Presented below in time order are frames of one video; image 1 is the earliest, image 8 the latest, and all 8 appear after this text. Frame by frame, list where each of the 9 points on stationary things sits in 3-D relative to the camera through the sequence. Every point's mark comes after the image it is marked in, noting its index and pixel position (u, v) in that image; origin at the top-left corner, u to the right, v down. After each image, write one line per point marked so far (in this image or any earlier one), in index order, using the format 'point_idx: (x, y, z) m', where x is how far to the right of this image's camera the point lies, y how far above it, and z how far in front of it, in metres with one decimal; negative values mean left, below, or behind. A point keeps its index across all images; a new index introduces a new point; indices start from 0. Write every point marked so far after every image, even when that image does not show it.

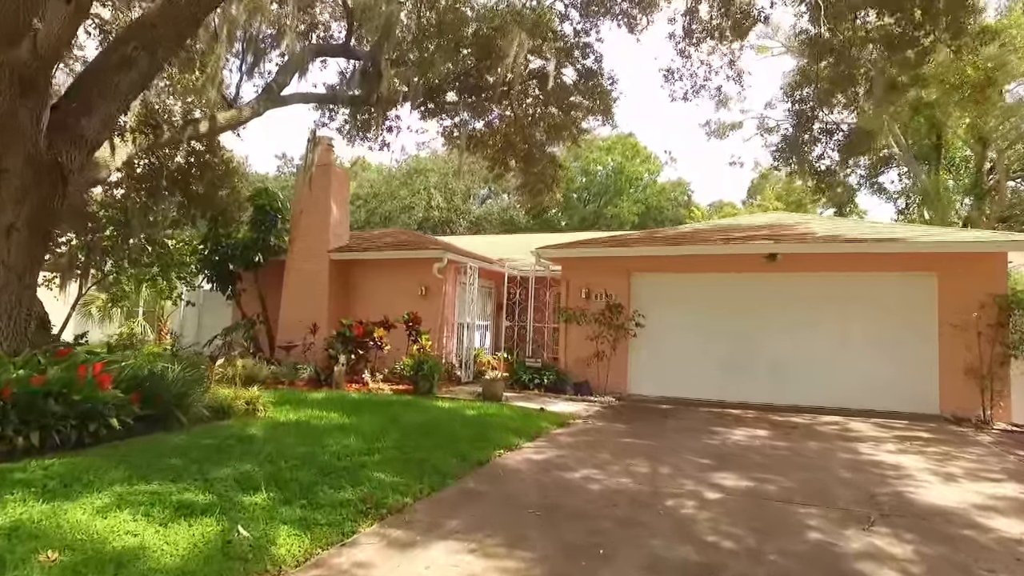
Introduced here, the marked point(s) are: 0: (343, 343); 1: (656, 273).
0: (-2.7, -0.8, +11.0) m
1: (+2.5, +0.3, +11.9) m
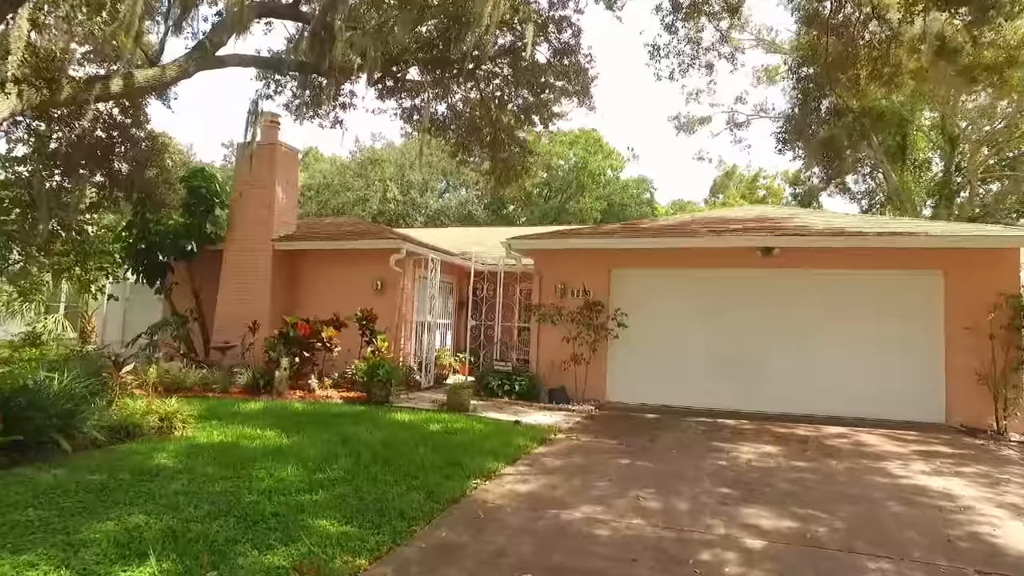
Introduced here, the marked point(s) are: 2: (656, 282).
0: (-3.1, -0.7, +9.6) m
1: (+2.0, +0.3, +10.9) m
2: (+2.3, +0.1, +10.8) m
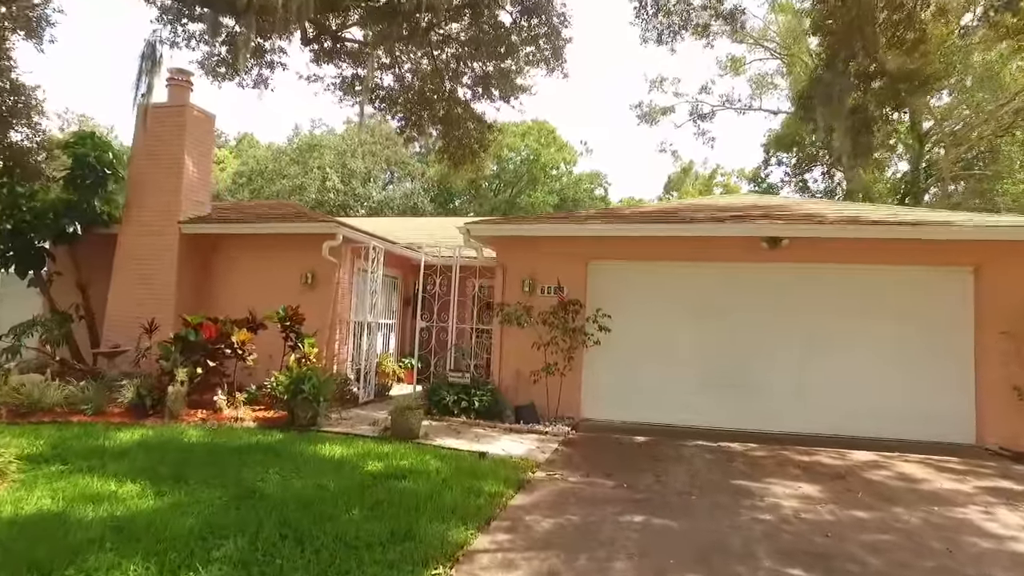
0: (-3.5, -0.7, +7.5) m
1: (+1.5, +0.4, +9.2) m
2: (+1.7, +0.1, +9.2) m
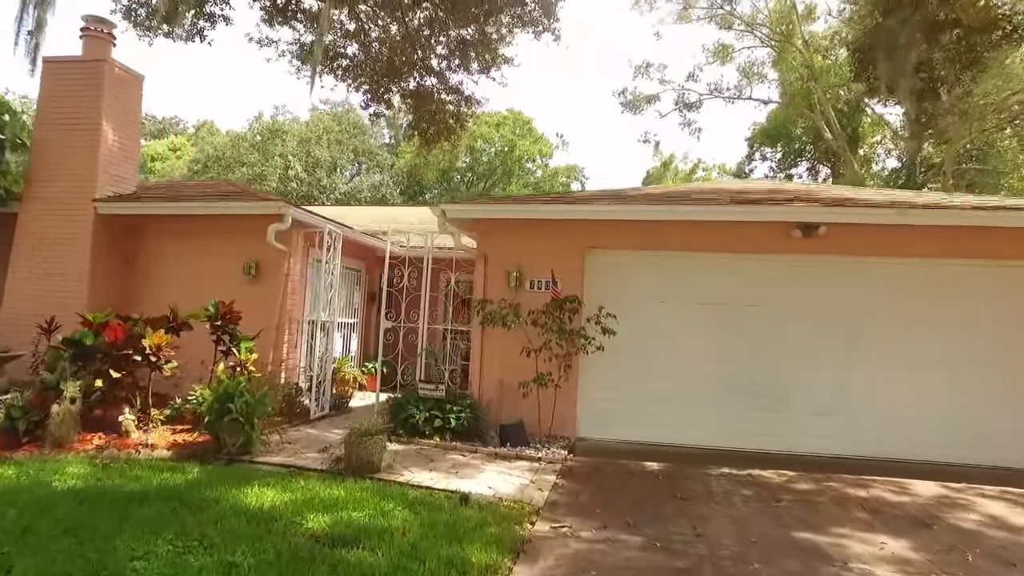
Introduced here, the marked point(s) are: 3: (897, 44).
0: (-3.6, -0.6, +5.9) m
1: (+1.3, +0.4, +7.8) m
2: (+1.5, +0.2, +7.8) m
3: (+3.2, +2.0, +5.9) m
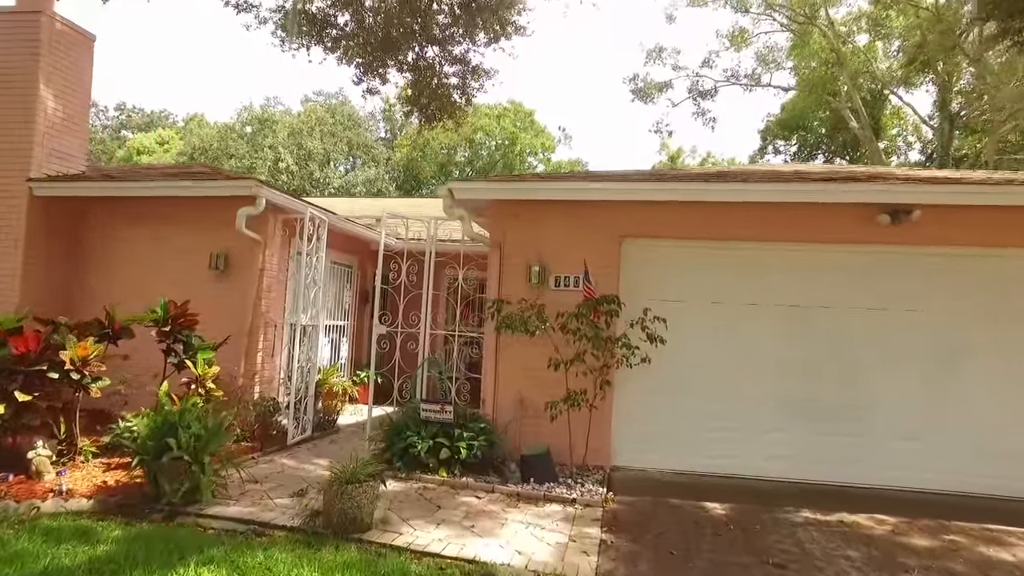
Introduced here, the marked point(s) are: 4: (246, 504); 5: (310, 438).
0: (-3.4, -0.5, +4.5) m
1: (+1.5, +0.4, +6.4) m
2: (+1.7, +0.2, +6.4) m
3: (+3.4, +2.1, +4.6) m
4: (-1.7, -1.4, +4.4) m
5: (-2.1, -1.5, +7.2) m
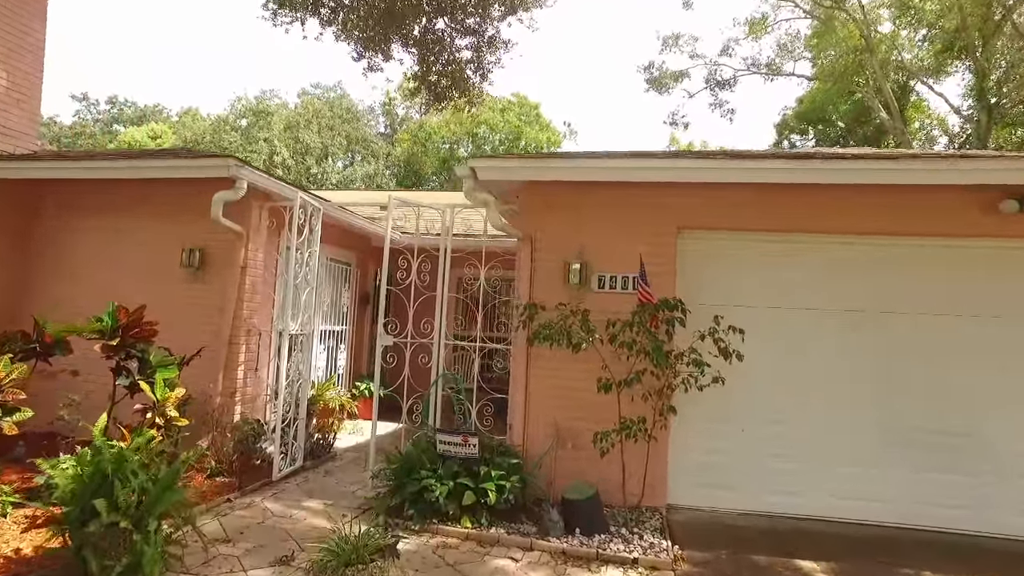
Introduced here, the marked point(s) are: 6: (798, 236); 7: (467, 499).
0: (-3.2, -0.5, +3.4) m
1: (+1.8, +0.4, +5.3) m
2: (+2.0, +0.2, +5.3) m
3: (+3.7, +2.0, +3.5) m
4: (-1.4, -1.4, +3.3) m
5: (-1.8, -1.5, +6.1) m
6: (+2.2, +0.4, +5.3) m
7: (-0.3, -1.3, +4.4) m
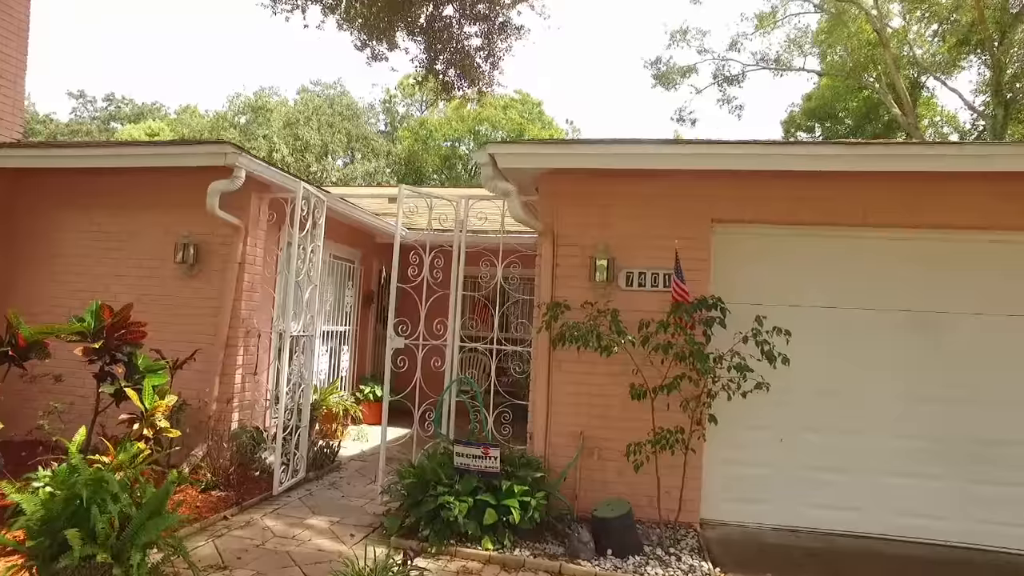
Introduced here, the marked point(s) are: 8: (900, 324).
0: (-3.0, -0.5, +2.9) m
1: (+1.9, +0.4, +4.9) m
2: (+2.1, +0.2, +4.9) m
3: (+3.9, +2.1, +3.1) m
4: (-1.3, -1.4, +2.9) m
5: (-1.7, -1.5, +5.6) m
6: (+2.3, +0.4, +4.9) m
7: (-0.1, -1.3, +4.0) m
8: (+2.7, -0.3, +4.8) m
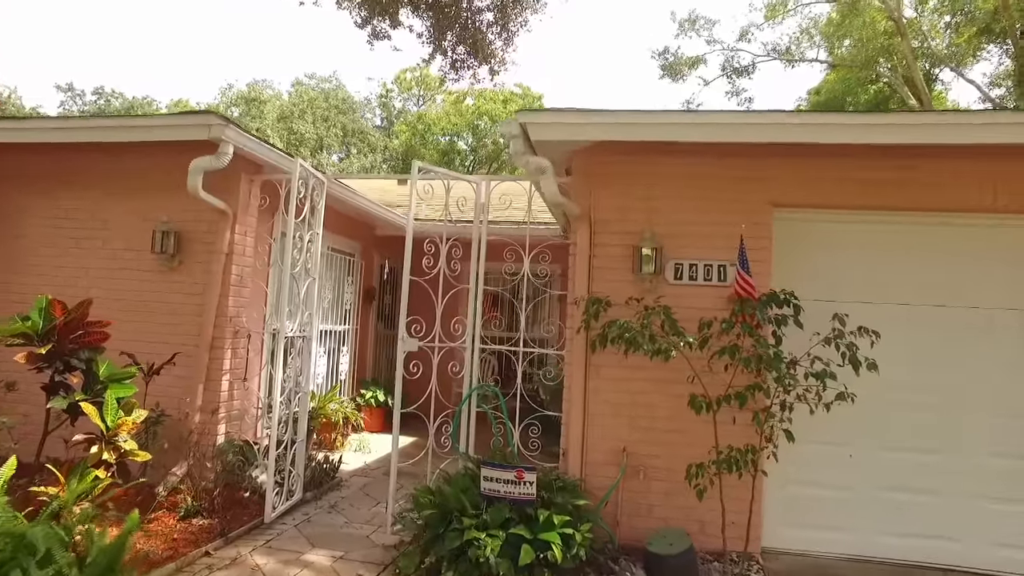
0: (-2.8, -0.5, +2.2) m
1: (+2.1, +0.5, +4.2) m
2: (+2.3, +0.2, +4.2) m
3: (+4.1, +2.1, +2.4) m
4: (-1.1, -1.3, +2.2) m
5: (-1.5, -1.5, +5.0) m
6: (+2.5, +0.5, +4.2) m
7: (+0.1, -1.3, +3.3) m
8: (+2.9, -0.2, +4.2) m
